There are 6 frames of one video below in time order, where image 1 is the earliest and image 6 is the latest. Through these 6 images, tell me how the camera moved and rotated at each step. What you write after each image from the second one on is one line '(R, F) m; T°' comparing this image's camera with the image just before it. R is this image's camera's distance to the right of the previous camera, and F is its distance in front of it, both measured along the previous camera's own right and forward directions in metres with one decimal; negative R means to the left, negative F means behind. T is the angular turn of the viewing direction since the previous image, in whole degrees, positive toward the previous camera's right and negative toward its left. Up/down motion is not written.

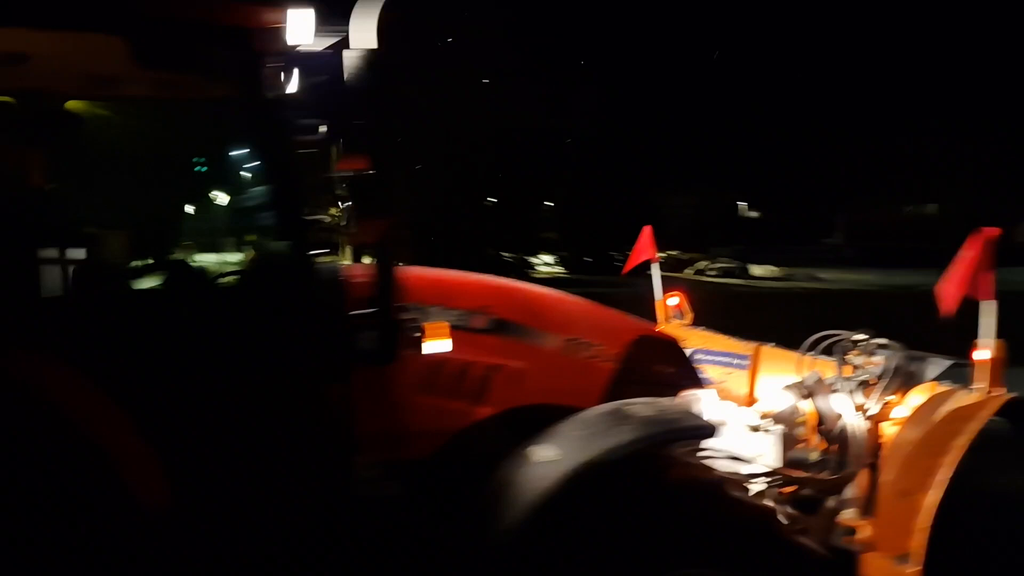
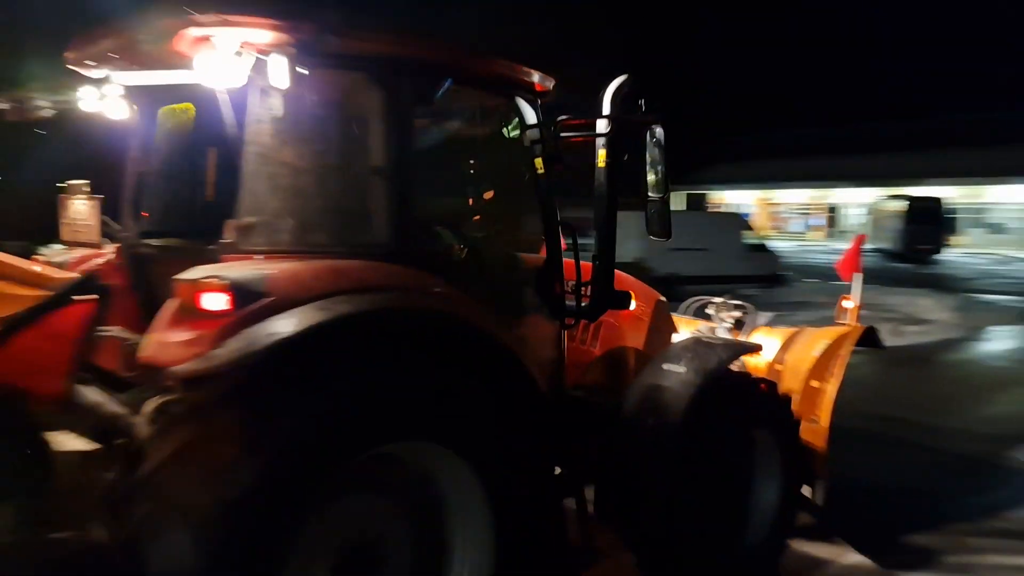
(-2.6, -0.7) m; +25°
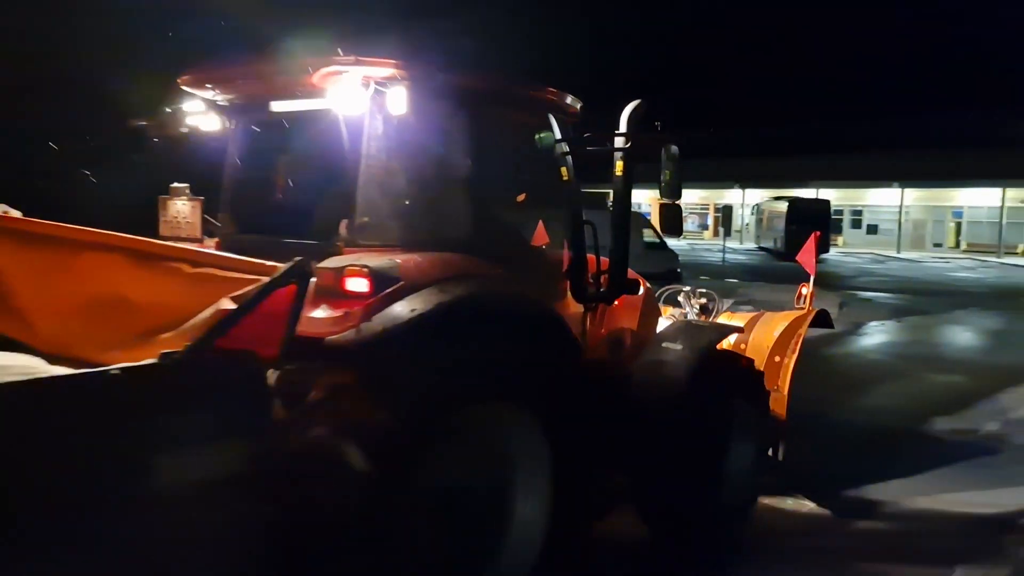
(-0.6, -0.7) m; +5°
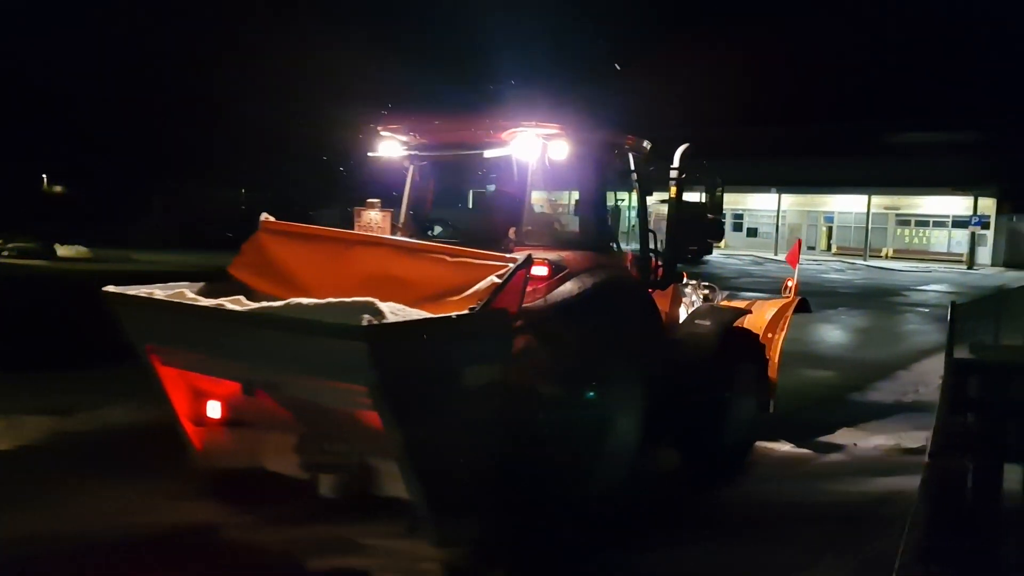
(-1.3, -1.6) m; +6°
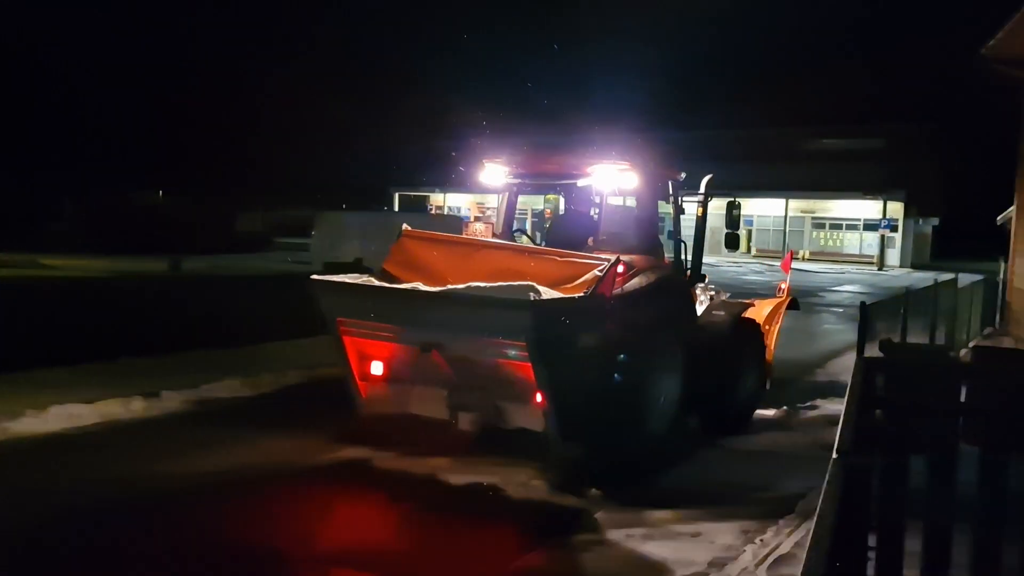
(-1.4, -1.7) m; +5°
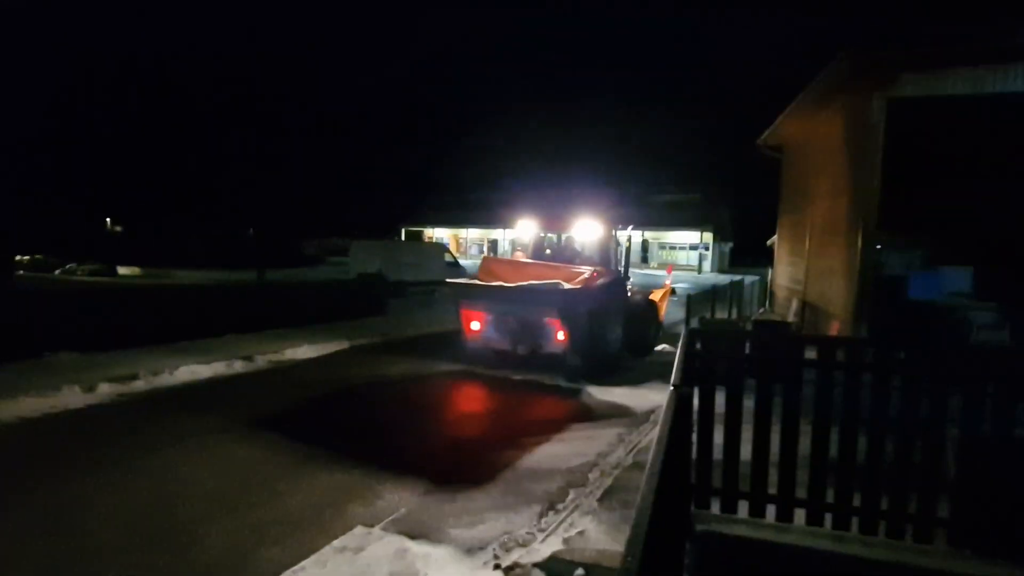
(-3.4, -6.1) m; +13°
